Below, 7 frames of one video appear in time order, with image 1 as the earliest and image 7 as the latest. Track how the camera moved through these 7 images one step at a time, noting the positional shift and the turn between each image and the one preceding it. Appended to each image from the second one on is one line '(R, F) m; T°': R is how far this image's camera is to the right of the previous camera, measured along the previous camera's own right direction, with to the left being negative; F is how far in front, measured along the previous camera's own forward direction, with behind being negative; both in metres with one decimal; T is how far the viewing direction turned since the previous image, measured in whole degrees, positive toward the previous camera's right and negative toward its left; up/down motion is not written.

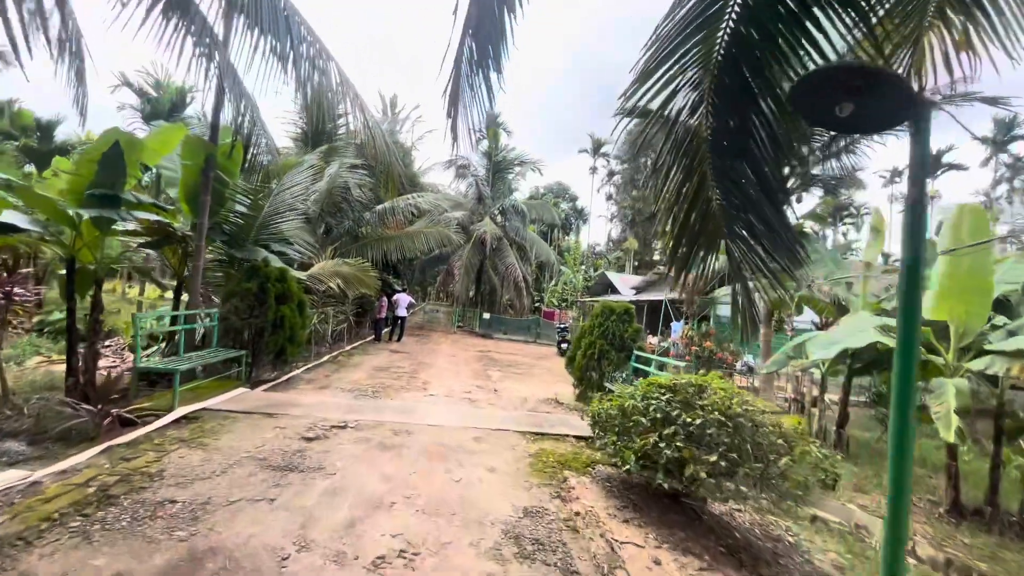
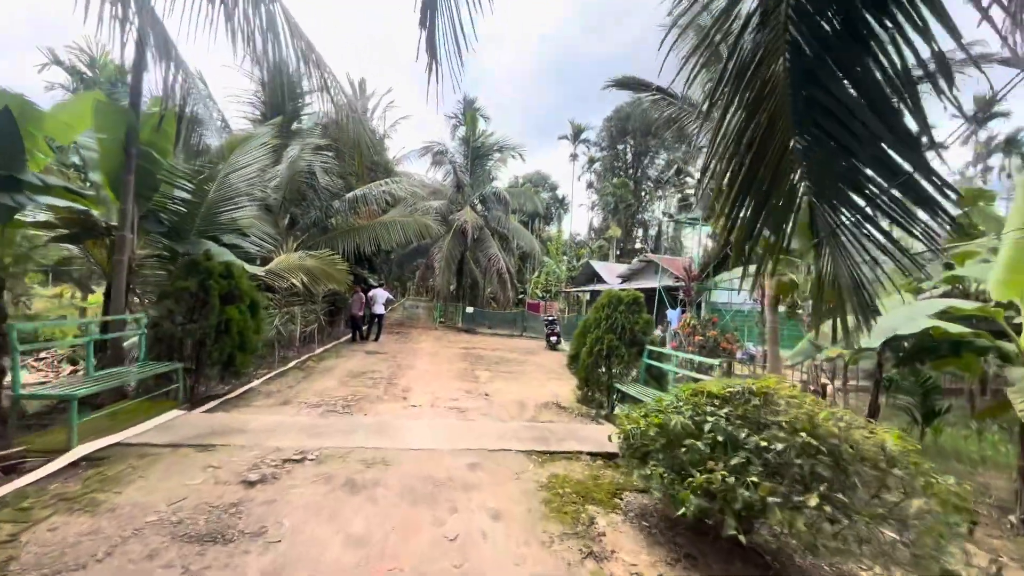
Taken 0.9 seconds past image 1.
(-0.2, +1.0) m; +2°
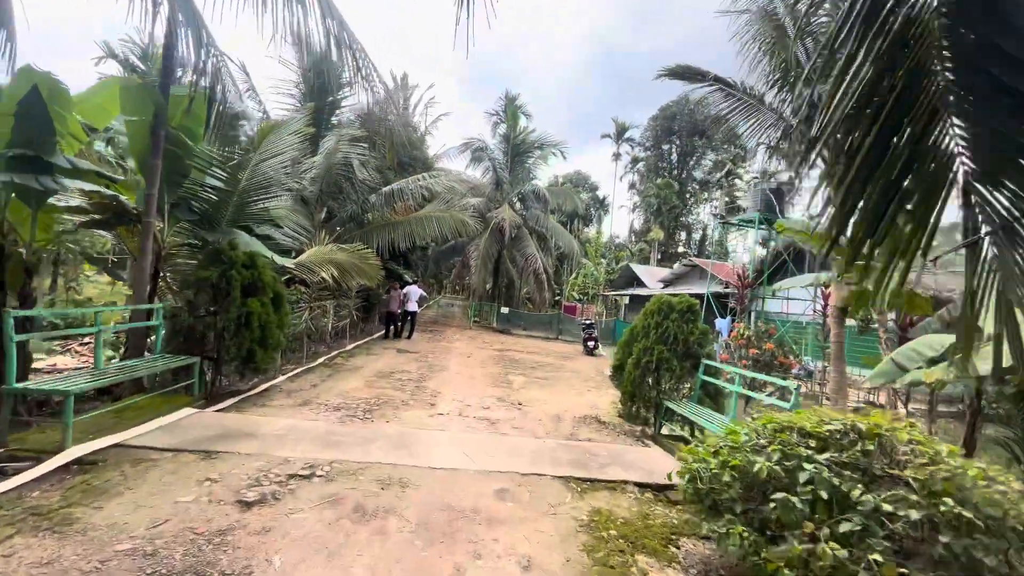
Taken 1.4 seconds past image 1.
(0.0, +0.5) m; -4°
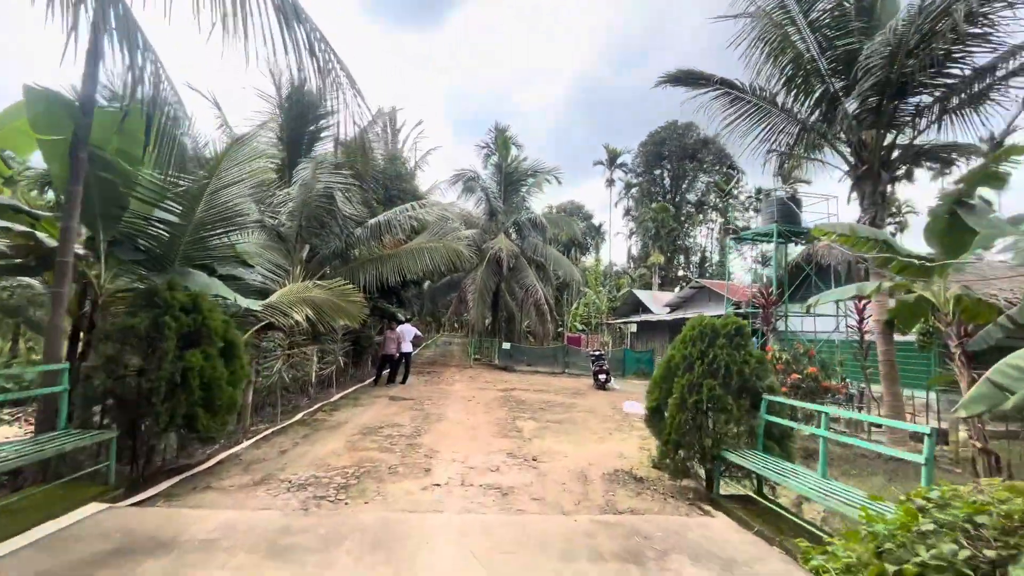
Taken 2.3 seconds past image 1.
(-0.1, +1.0) m; 0°
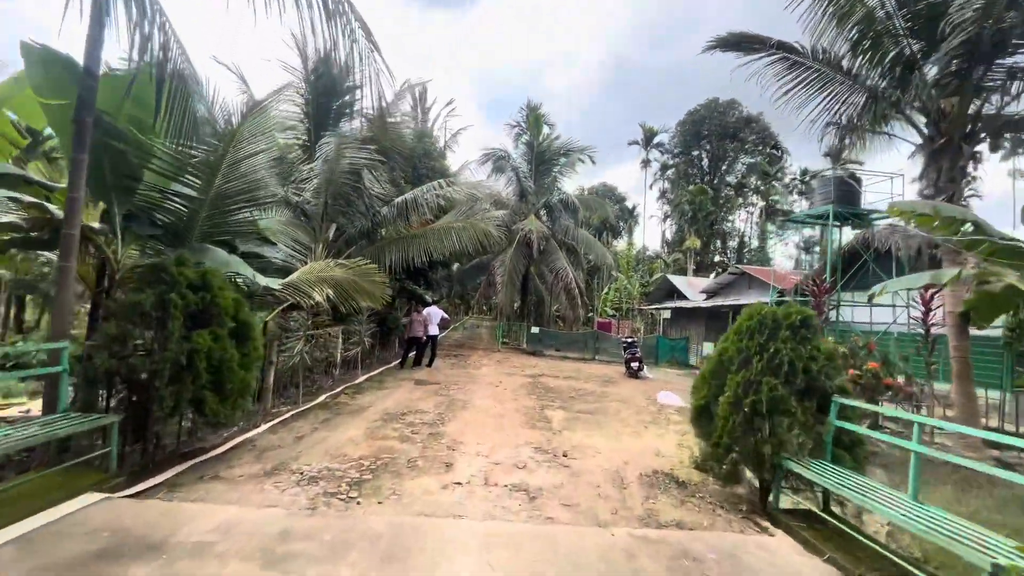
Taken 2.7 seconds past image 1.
(0.0, +0.5) m; -4°
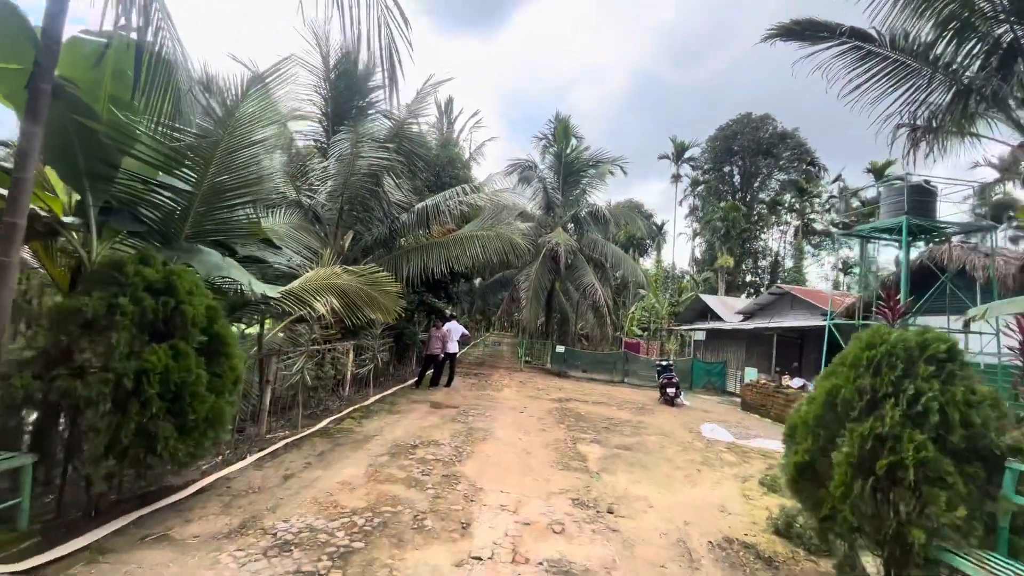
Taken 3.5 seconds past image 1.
(-0.1, +0.9) m; -3°
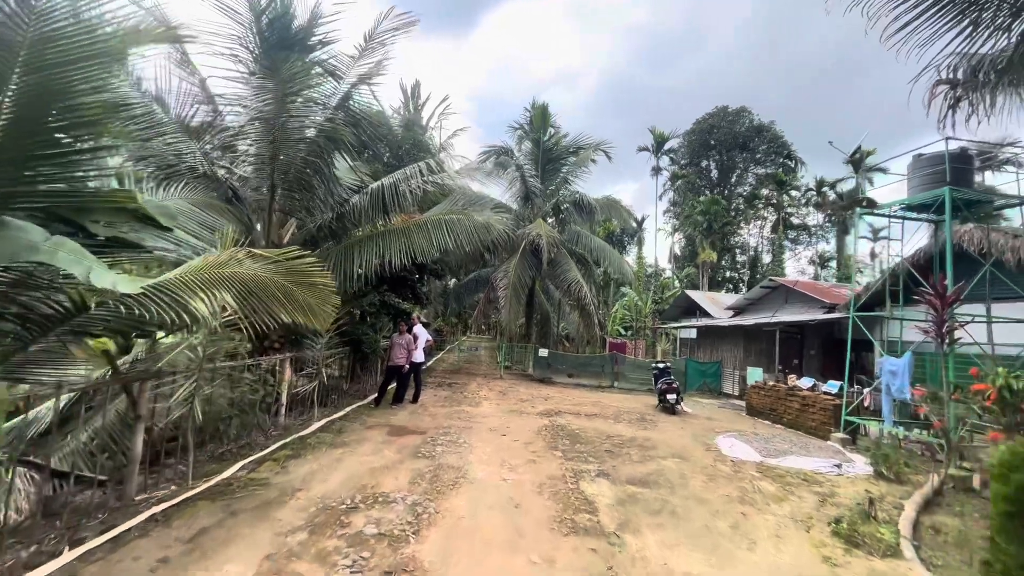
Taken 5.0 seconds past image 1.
(0.0, +1.6) m; +3°
